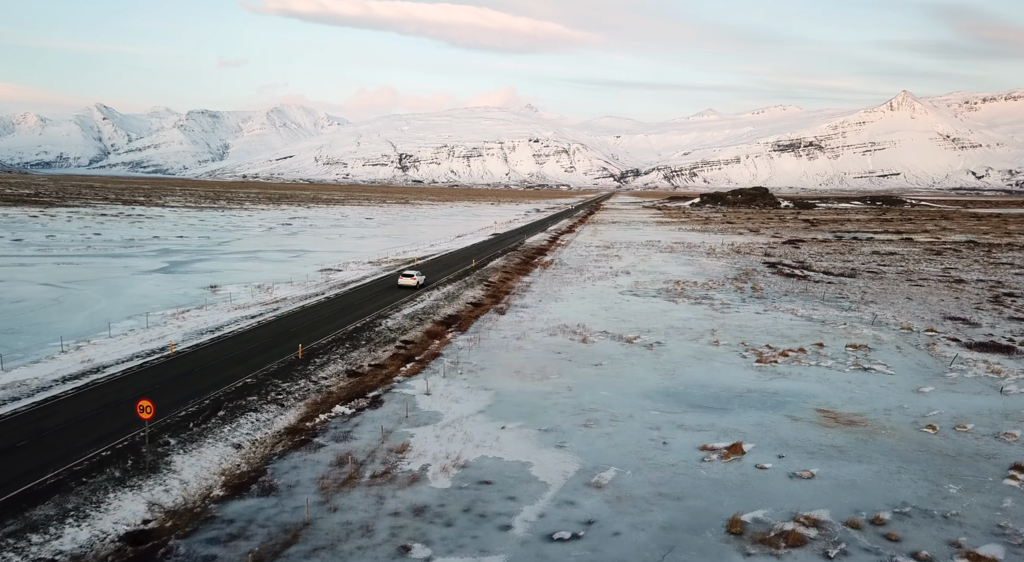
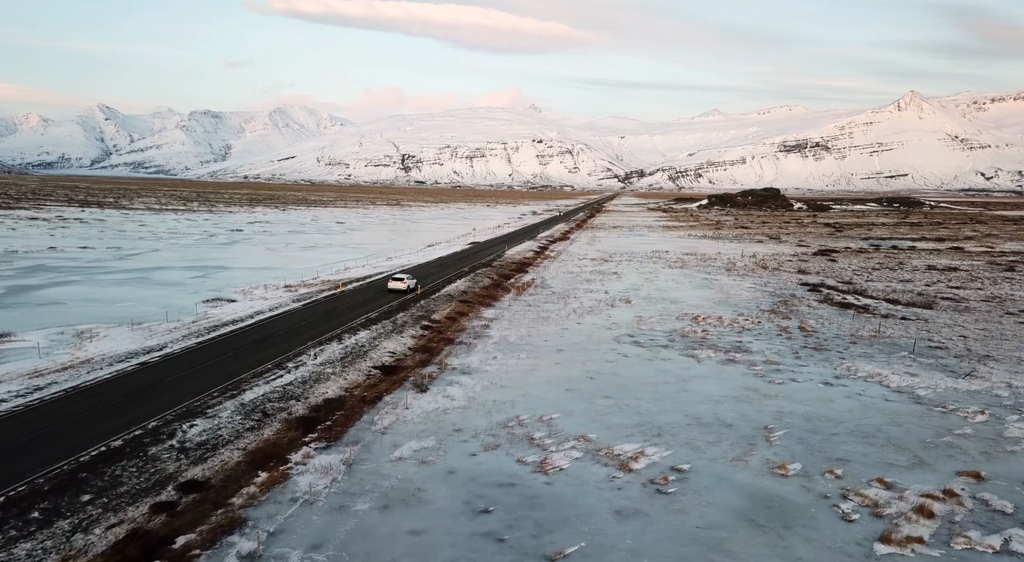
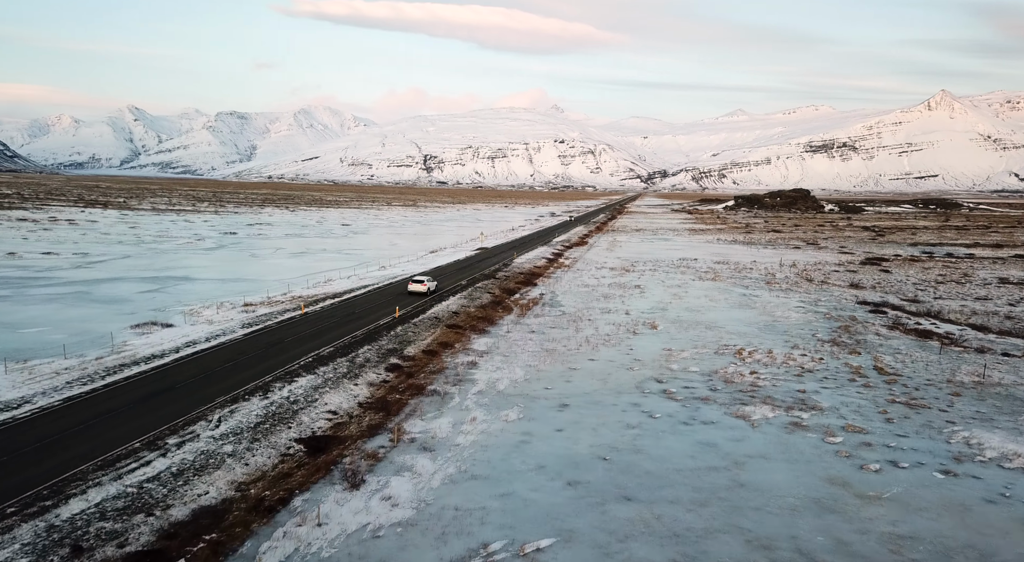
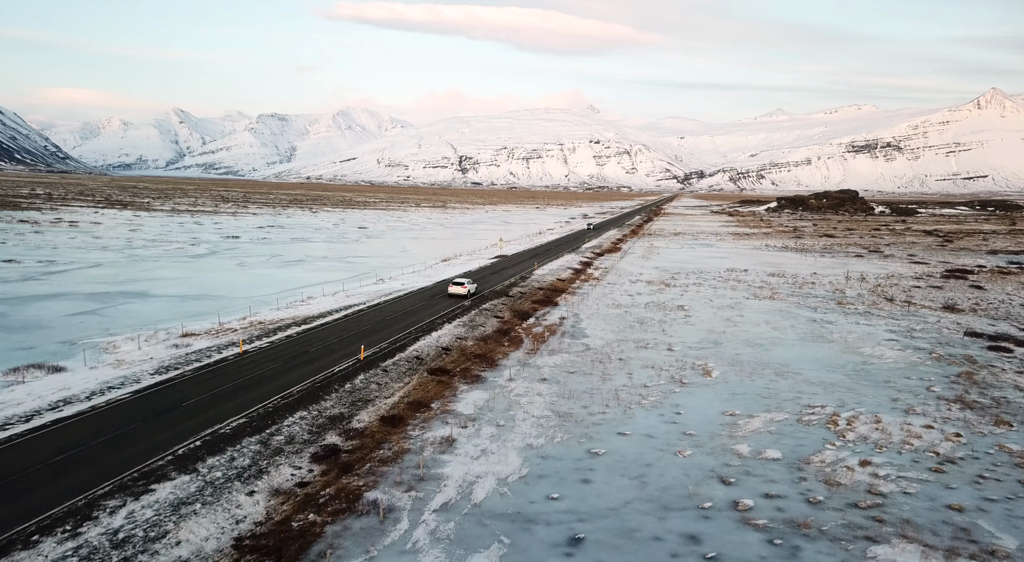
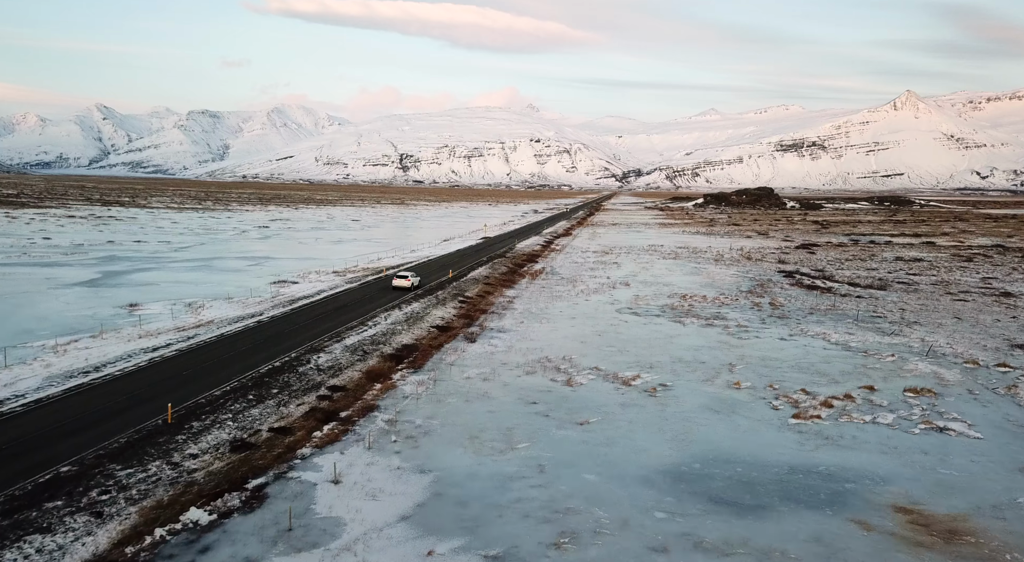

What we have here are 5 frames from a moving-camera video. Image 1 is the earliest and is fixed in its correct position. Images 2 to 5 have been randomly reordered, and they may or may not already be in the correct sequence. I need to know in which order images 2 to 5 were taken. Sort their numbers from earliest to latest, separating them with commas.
5, 2, 3, 4
